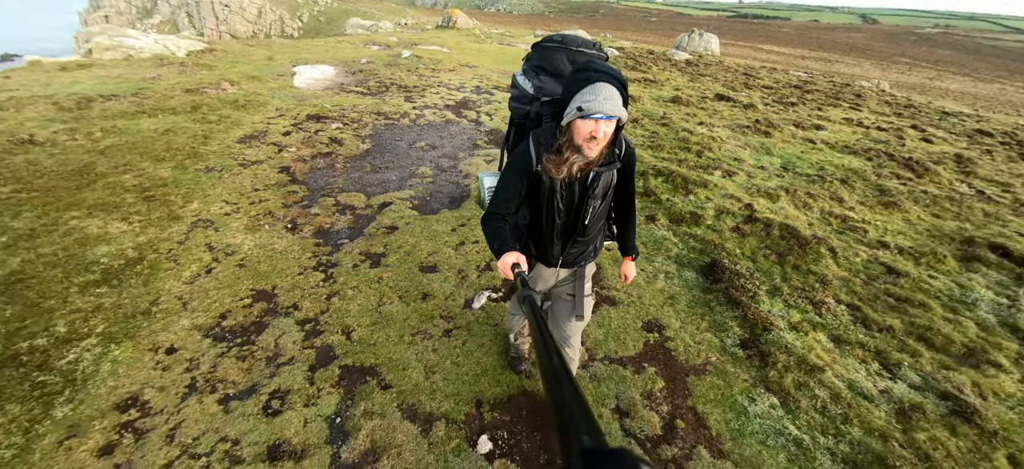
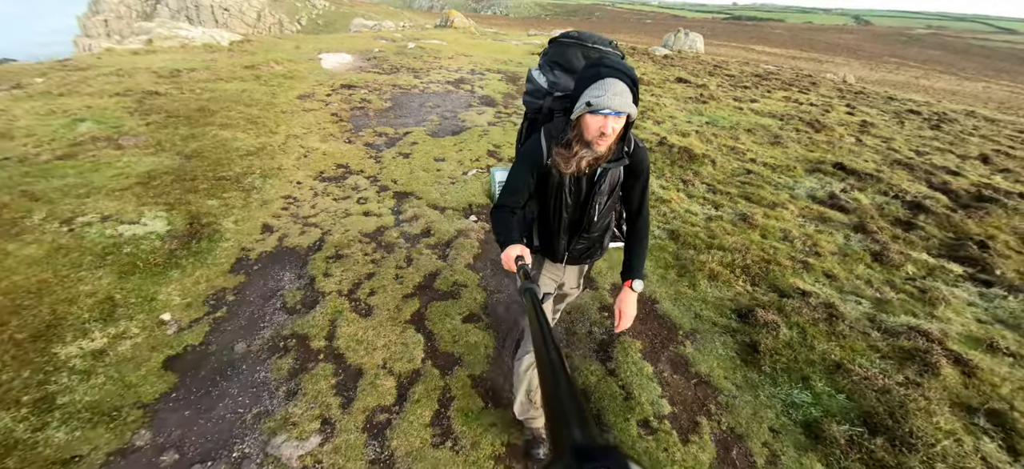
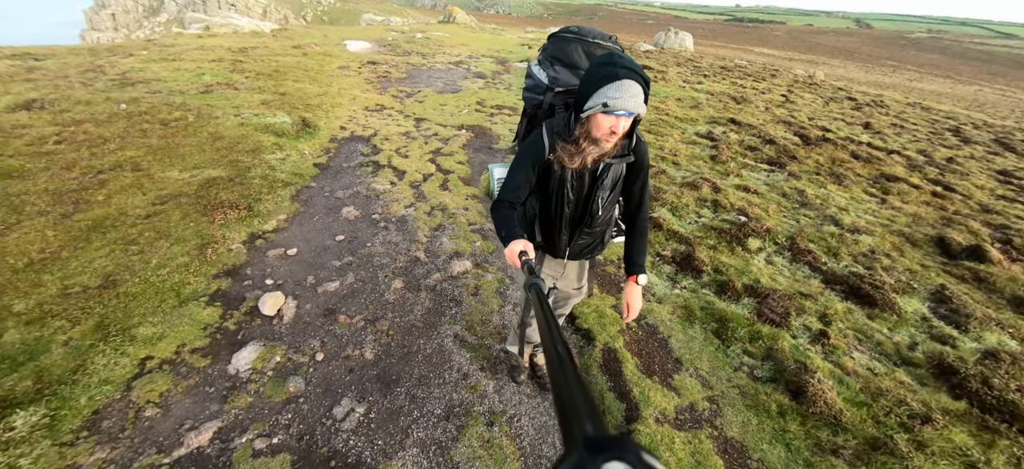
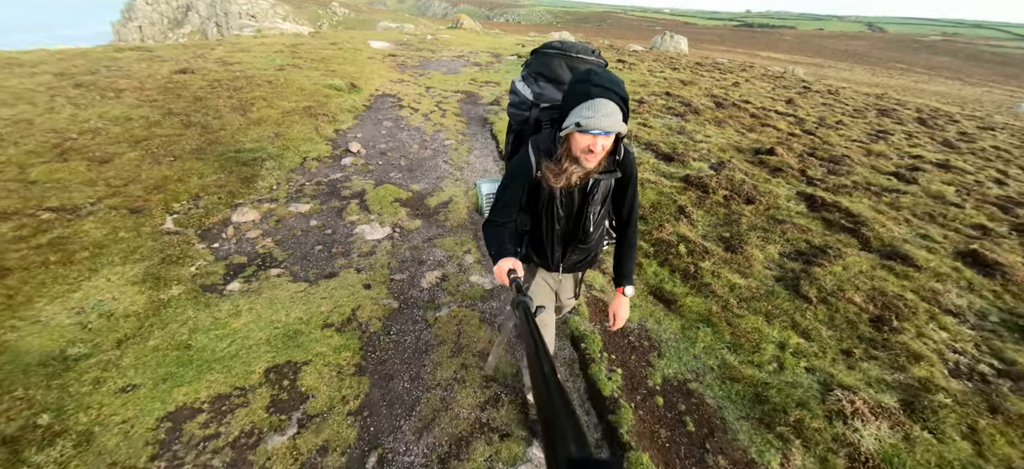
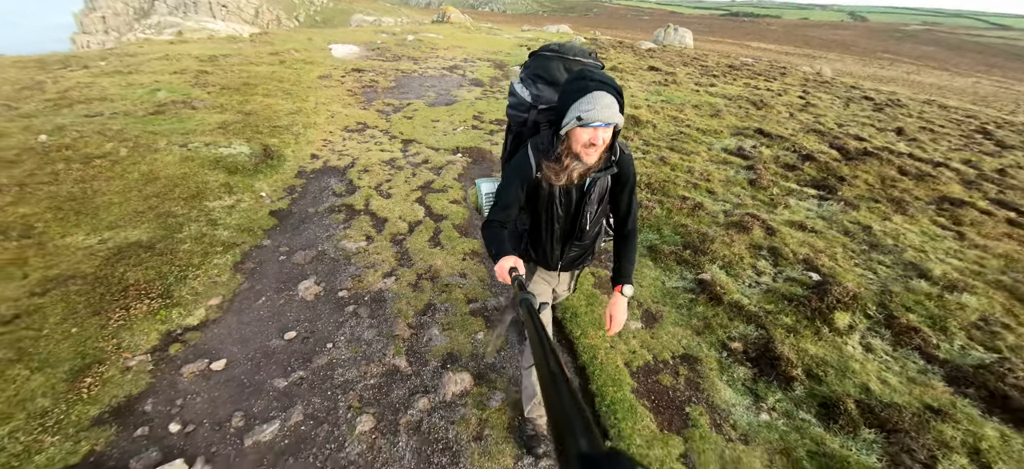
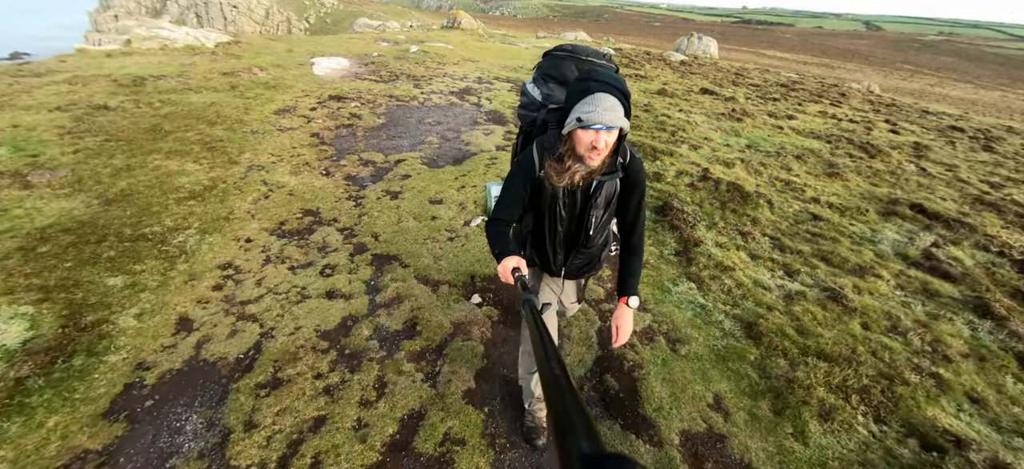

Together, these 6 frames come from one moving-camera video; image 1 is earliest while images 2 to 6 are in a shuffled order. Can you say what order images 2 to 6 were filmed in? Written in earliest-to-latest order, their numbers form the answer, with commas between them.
6, 2, 5, 3, 4
